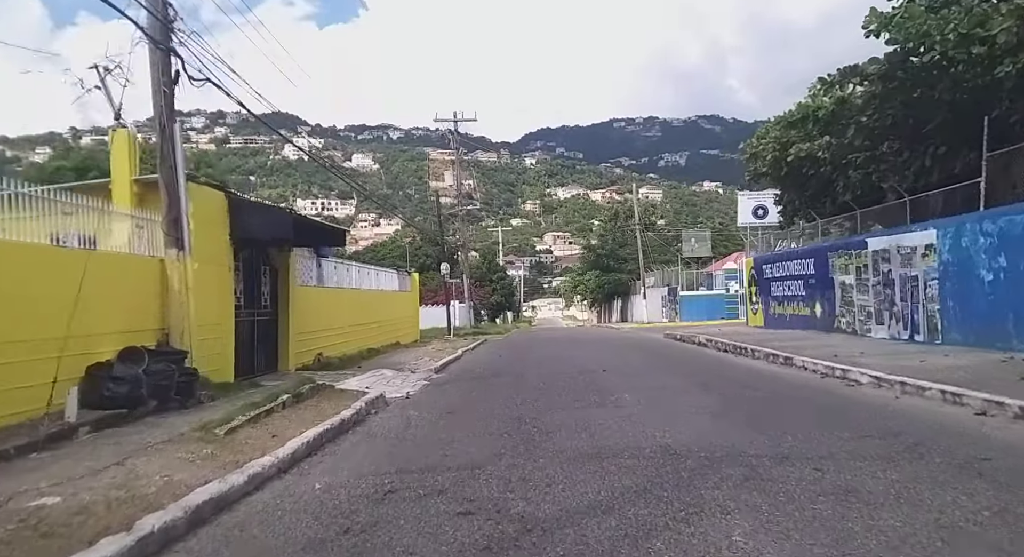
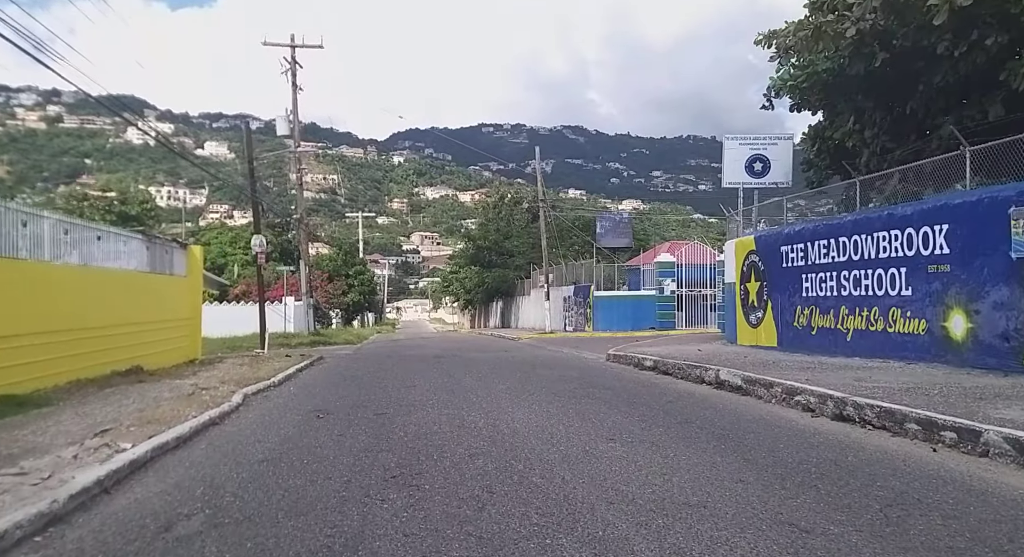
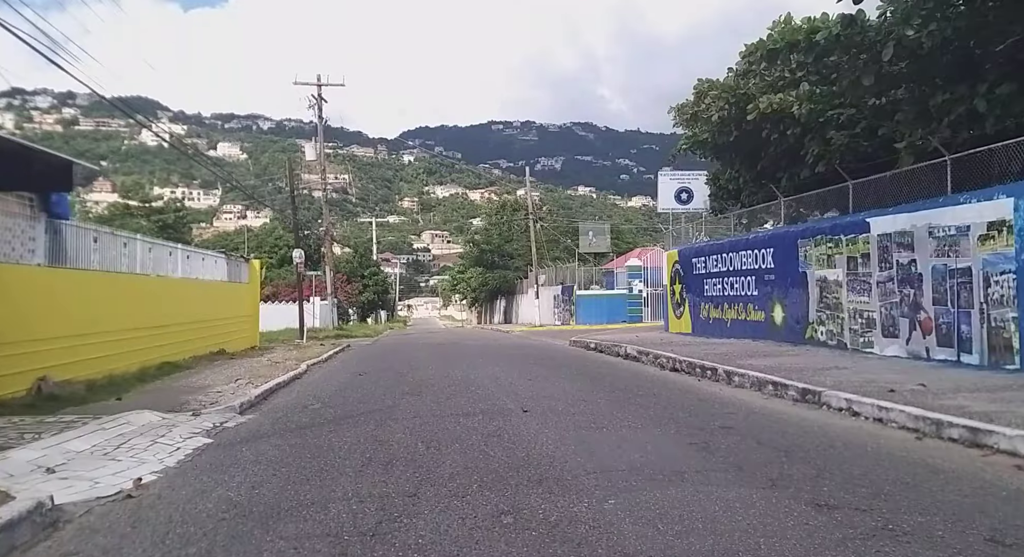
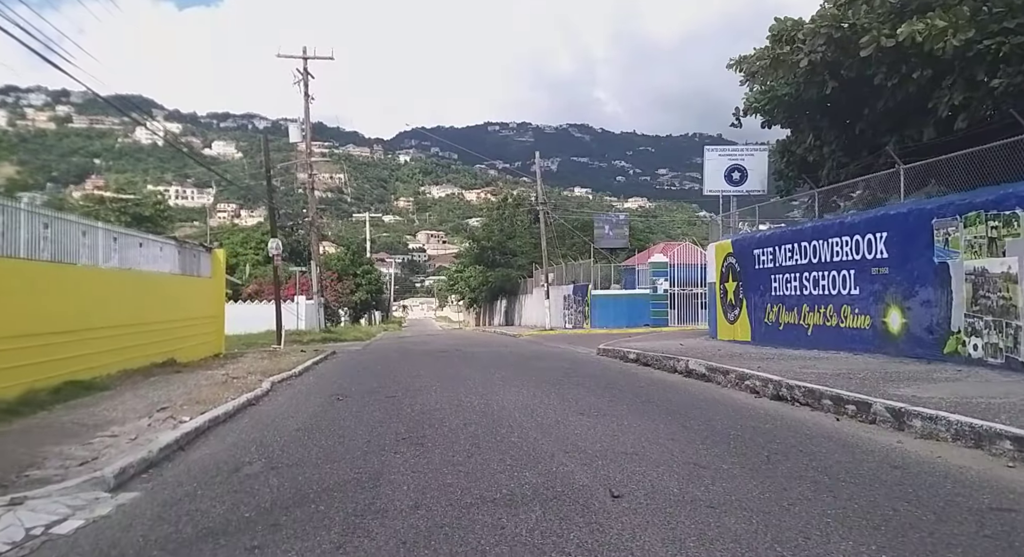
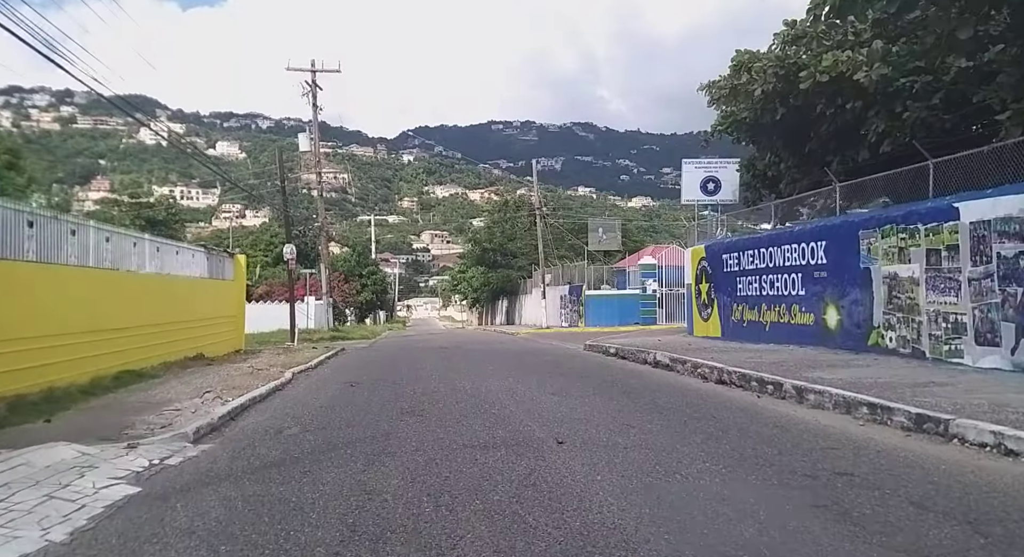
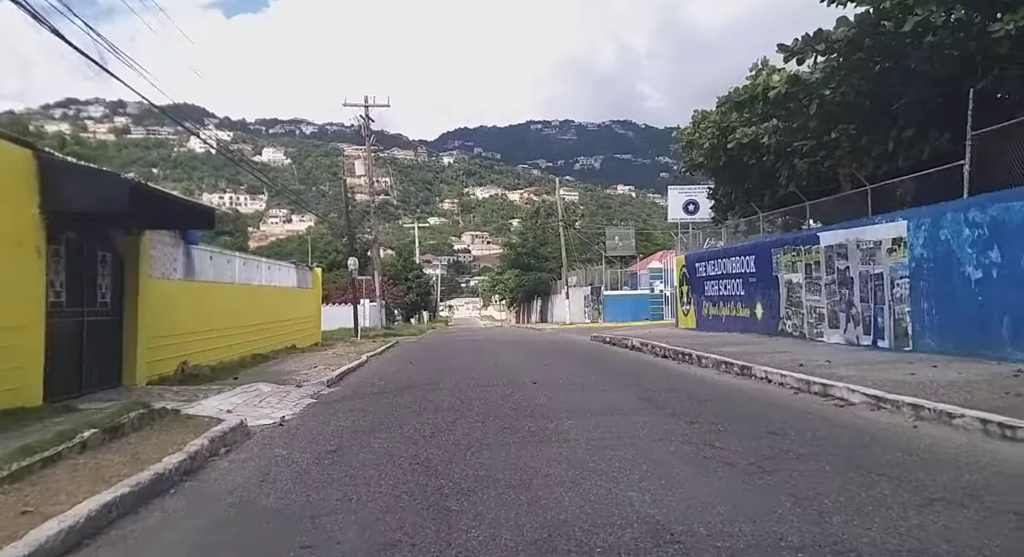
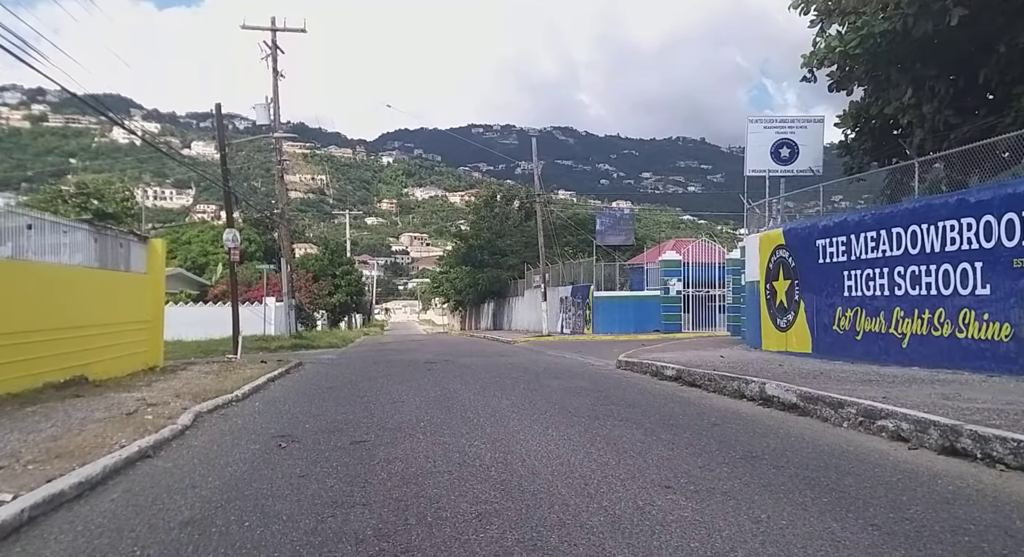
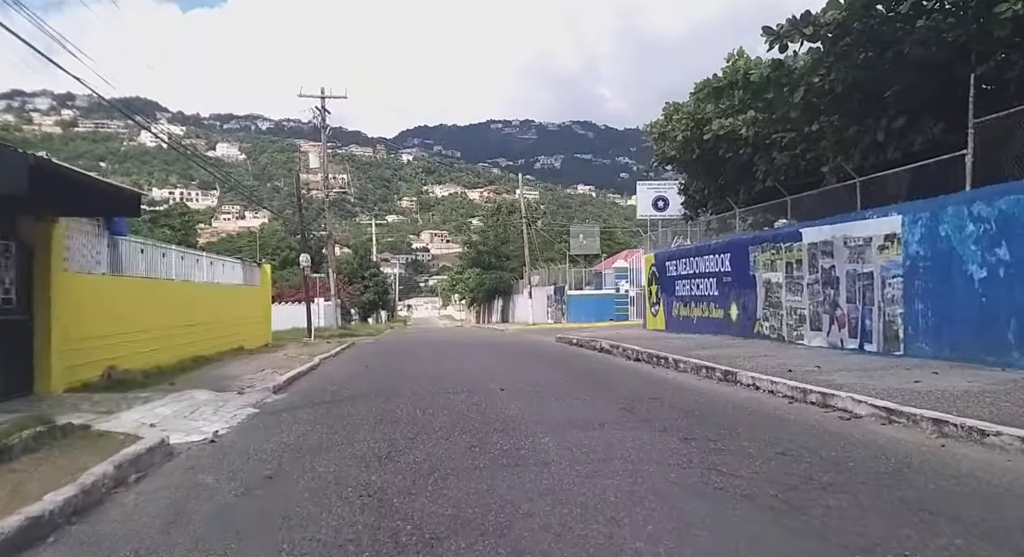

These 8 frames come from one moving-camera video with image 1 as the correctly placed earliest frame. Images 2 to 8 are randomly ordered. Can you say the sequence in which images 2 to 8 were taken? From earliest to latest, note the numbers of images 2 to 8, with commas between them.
6, 8, 3, 5, 4, 2, 7
